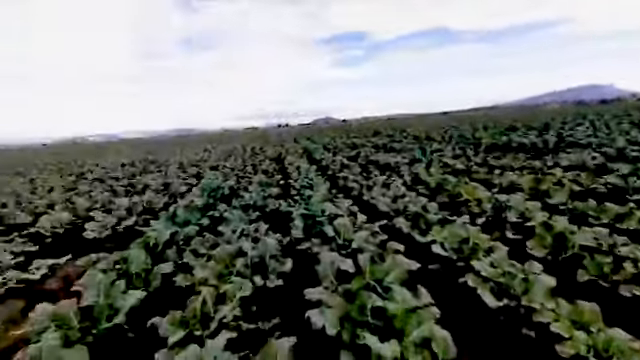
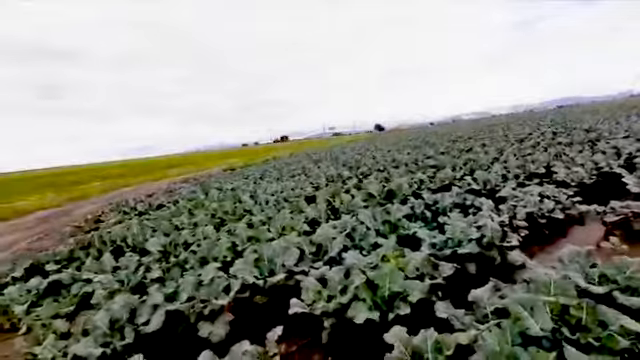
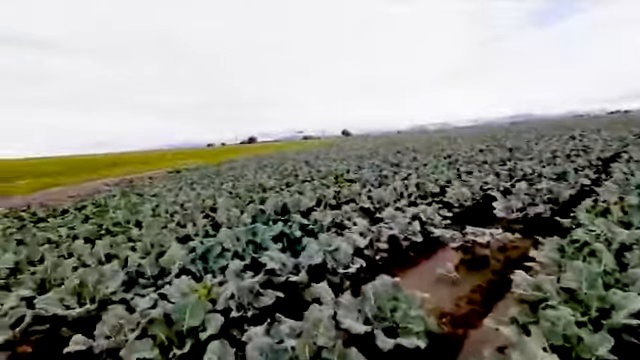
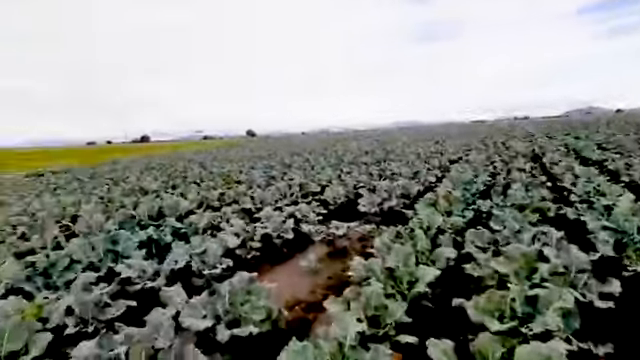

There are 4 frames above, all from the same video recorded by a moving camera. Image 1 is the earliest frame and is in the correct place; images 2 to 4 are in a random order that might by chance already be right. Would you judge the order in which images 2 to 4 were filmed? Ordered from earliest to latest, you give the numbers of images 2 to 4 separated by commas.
4, 3, 2
